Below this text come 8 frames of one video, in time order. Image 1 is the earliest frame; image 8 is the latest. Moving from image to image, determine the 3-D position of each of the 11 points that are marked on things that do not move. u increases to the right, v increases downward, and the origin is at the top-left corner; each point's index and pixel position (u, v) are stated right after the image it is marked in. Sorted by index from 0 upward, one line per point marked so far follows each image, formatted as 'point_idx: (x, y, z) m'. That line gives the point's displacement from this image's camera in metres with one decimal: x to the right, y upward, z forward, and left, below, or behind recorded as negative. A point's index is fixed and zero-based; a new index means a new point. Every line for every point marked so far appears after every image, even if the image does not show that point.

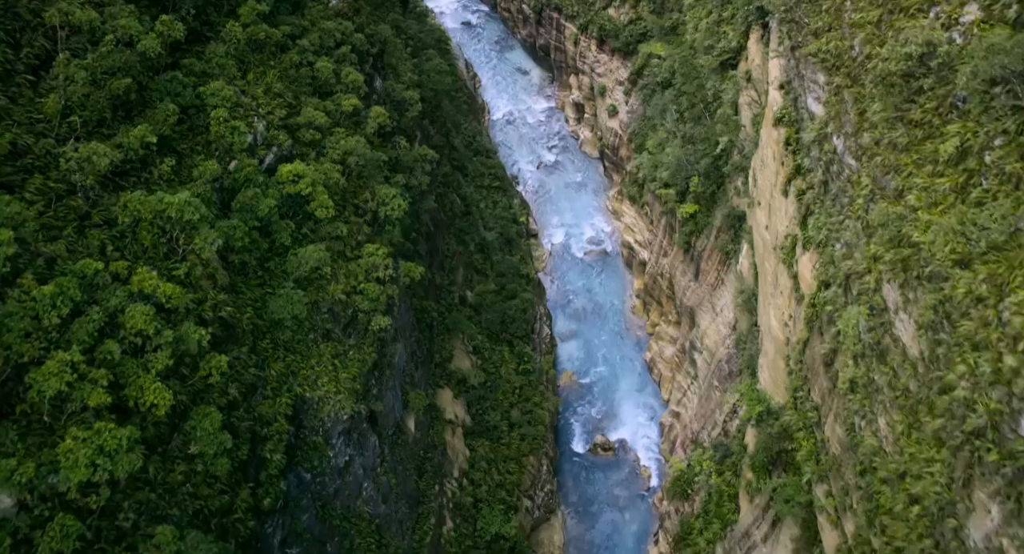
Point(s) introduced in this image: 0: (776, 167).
0: (+5.9, +2.4, +18.2) m
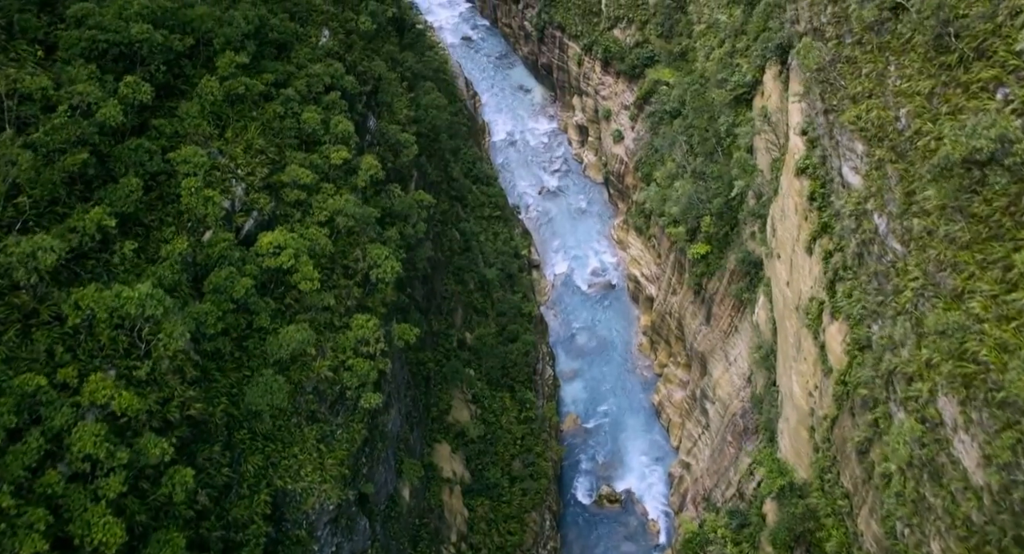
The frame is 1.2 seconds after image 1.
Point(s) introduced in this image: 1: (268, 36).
0: (+5.9, +1.2, +17.0) m
1: (-5.0, +4.6, +16.3) m
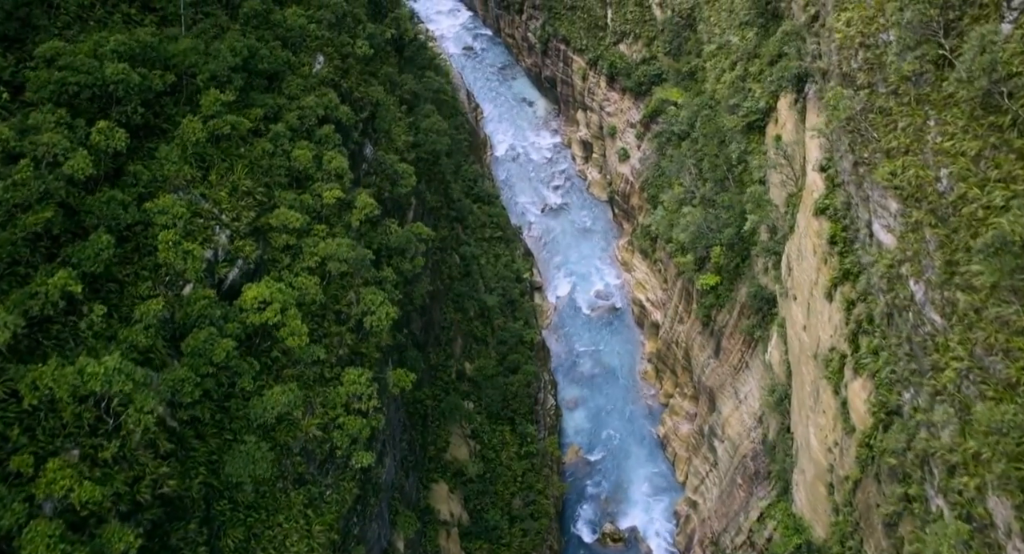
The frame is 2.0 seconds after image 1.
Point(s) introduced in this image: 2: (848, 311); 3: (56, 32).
0: (+6.0, +0.3, +16.1) m
1: (-4.9, +3.8, +15.4) m
2: (+5.9, -0.6, +14.4) m
3: (-7.0, +3.7, +12.5) m
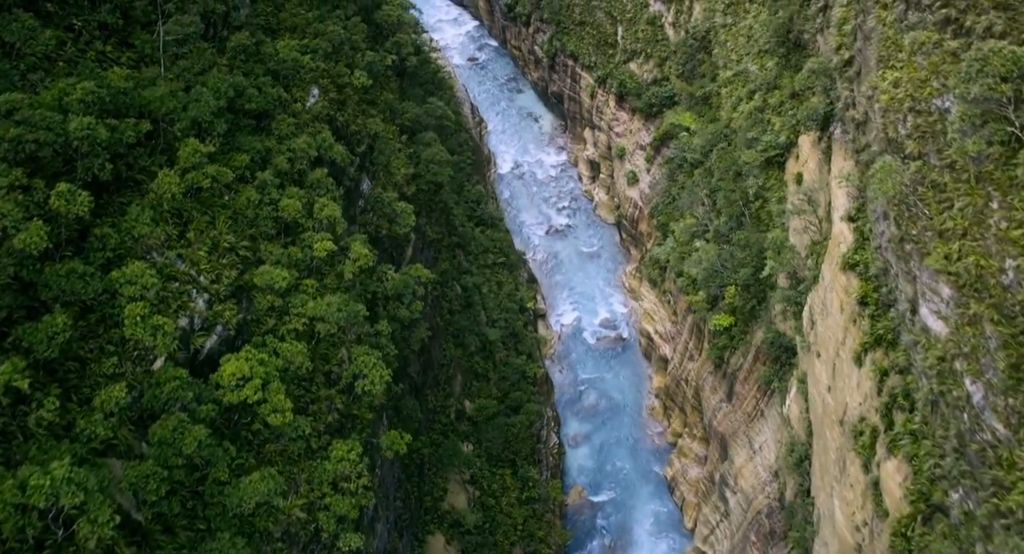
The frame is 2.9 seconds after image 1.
0: (+6.1, -0.8, +14.9) m
1: (-4.7, +2.8, +14.3) m
2: (+6.0, -1.7, +13.2) m
3: (-6.9, +2.8, +11.4) m
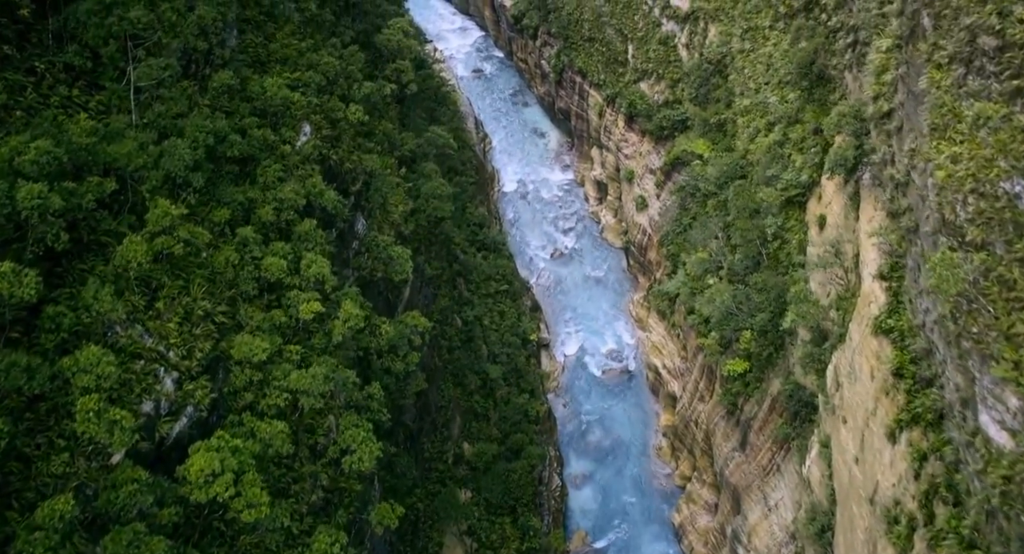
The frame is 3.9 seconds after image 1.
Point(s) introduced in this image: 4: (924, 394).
0: (+6.1, -1.9, +13.8) m
1: (-4.6, +1.9, +13.2) m
2: (+6.0, -2.8, +12.1) m
3: (-6.8, +1.9, +10.3) m
4: (+6.3, -1.8, +12.4) m
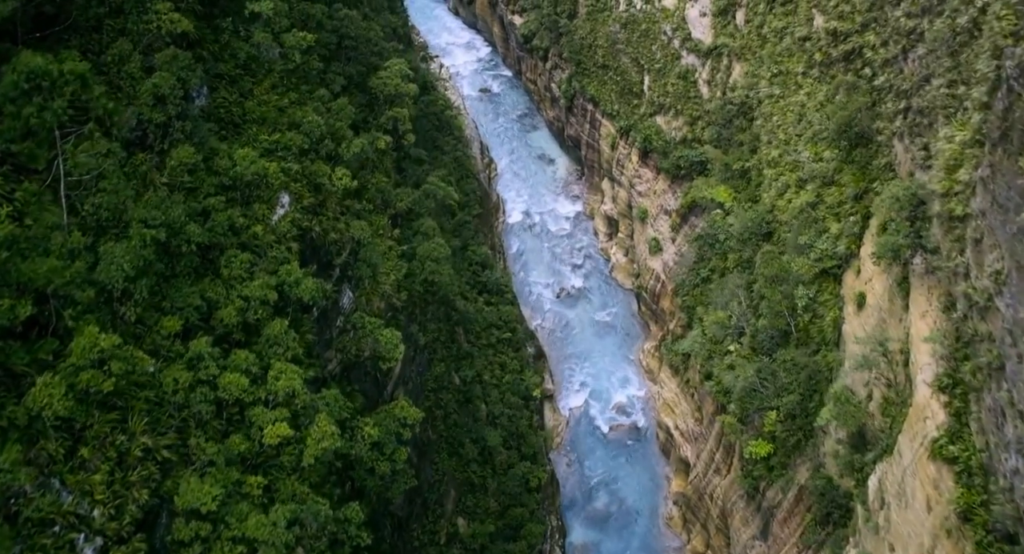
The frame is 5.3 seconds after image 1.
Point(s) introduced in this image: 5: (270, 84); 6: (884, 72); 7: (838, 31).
0: (+6.1, -3.6, +11.9) m
1: (-4.6, +0.4, +11.4) m
2: (+6.0, -4.5, +10.2) m
3: (-6.7, +0.5, +8.5) m
4: (+6.3, -3.5, +10.5) m
5: (-4.3, +3.4, +14.5) m
6: (+7.8, +4.3, +17.2) m
7: (+7.6, +5.7, +19.0) m
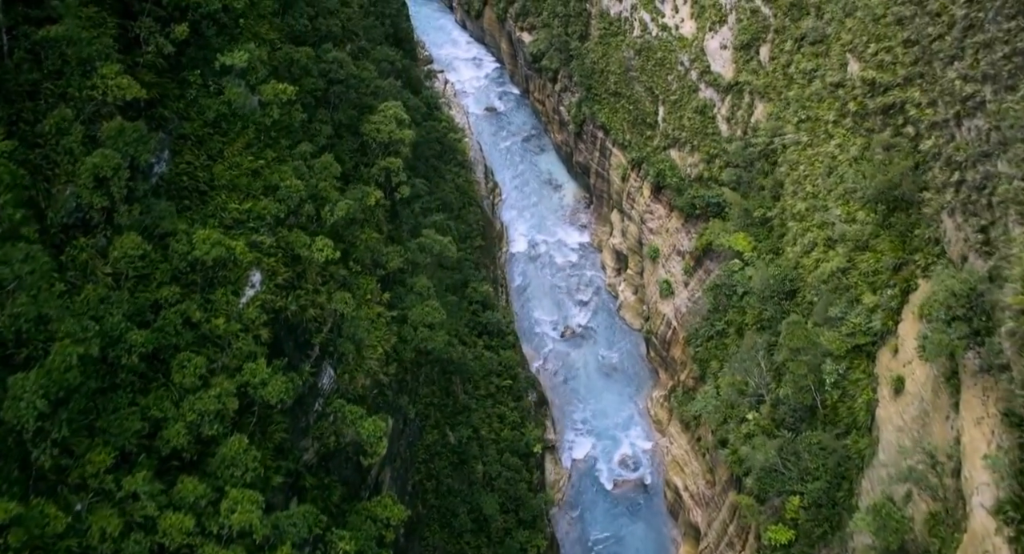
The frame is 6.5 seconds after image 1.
0: (+6.0, -5.1, +10.2) m
1: (-4.6, -0.8, +9.8) m
2: (+5.8, -6.0, +8.5) m
3: (-6.8, -0.7, +6.9) m
4: (+6.2, -5.0, +8.9) m
5: (-4.3, +2.1, +12.9) m
6: (+7.9, +2.7, +15.5) m
7: (+7.7, +4.1, +17.3) m
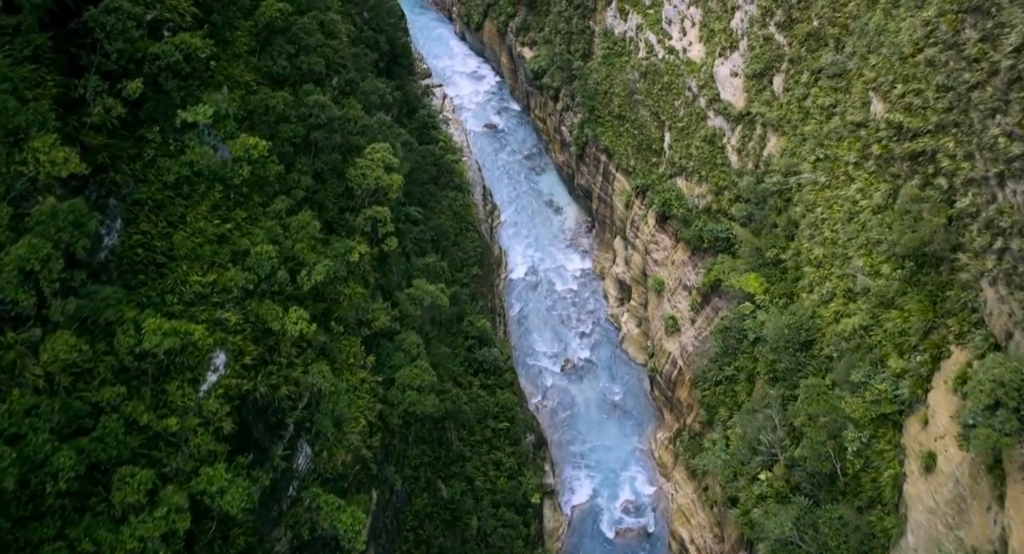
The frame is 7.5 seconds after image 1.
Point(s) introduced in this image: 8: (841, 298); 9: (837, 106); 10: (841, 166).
0: (+5.9, -6.2, +8.9) m
1: (-4.7, -1.9, +8.5) m
2: (+5.7, -7.1, +7.2) m
3: (-6.8, -1.7, +5.6) m
4: (+6.1, -6.1, +7.6) m
5: (-4.3, +1.1, +11.7) m
6: (+7.9, +1.6, +14.2) m
7: (+7.7, +3.0, +16.1) m
8: (+6.9, -0.5, +17.2) m
9: (+7.6, +4.0, +19.0) m
10: (+7.4, +2.5, +18.4) m
